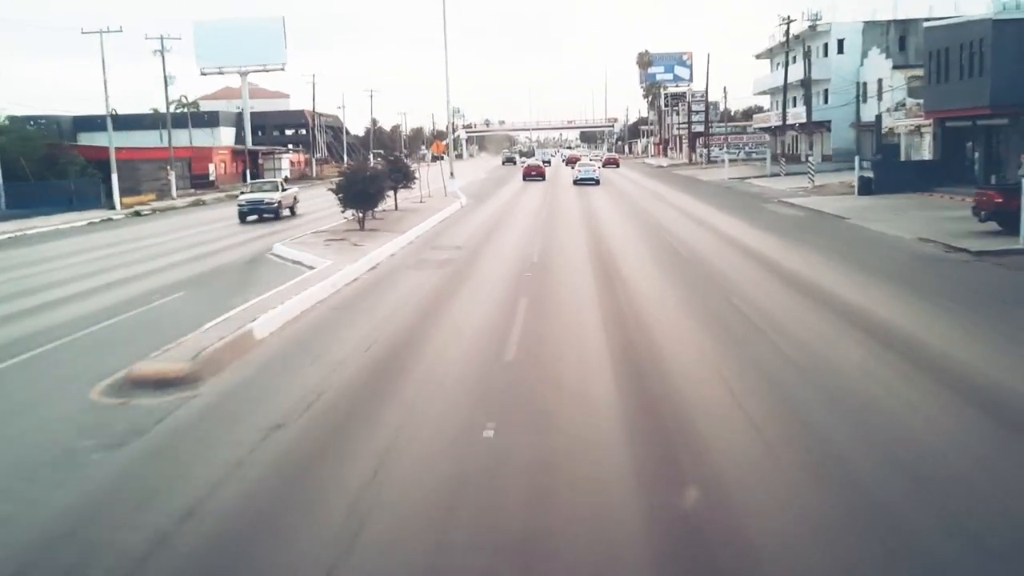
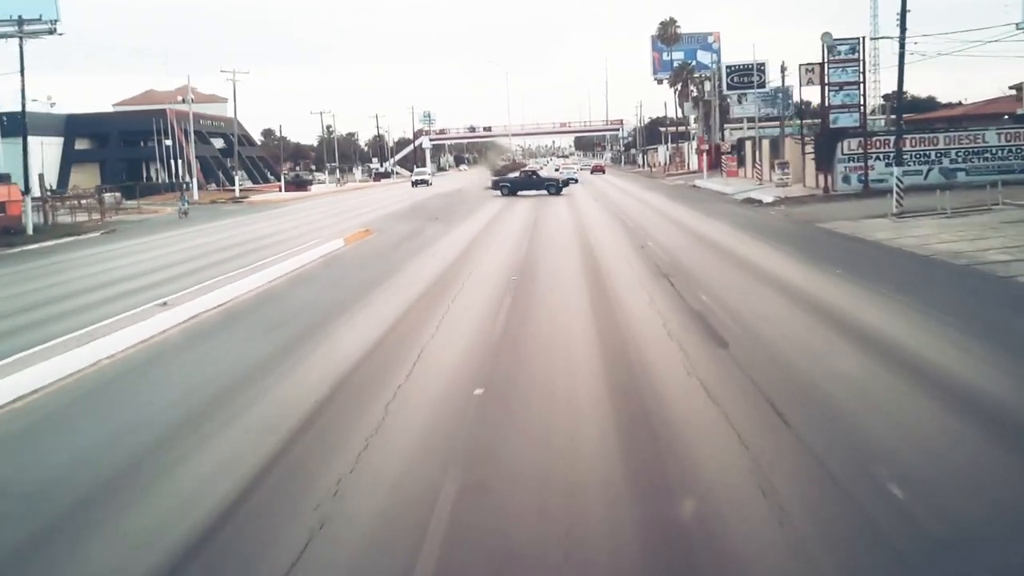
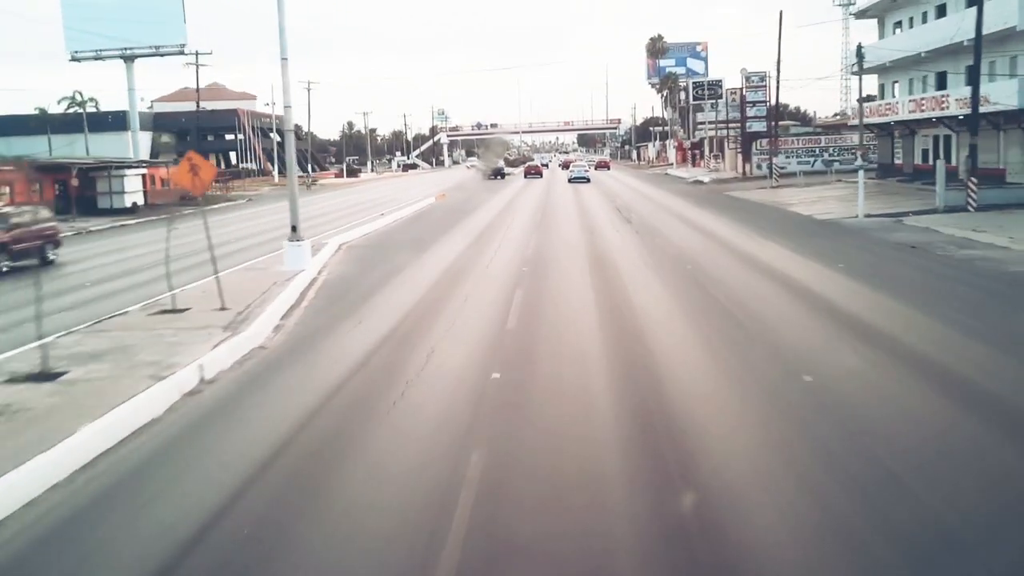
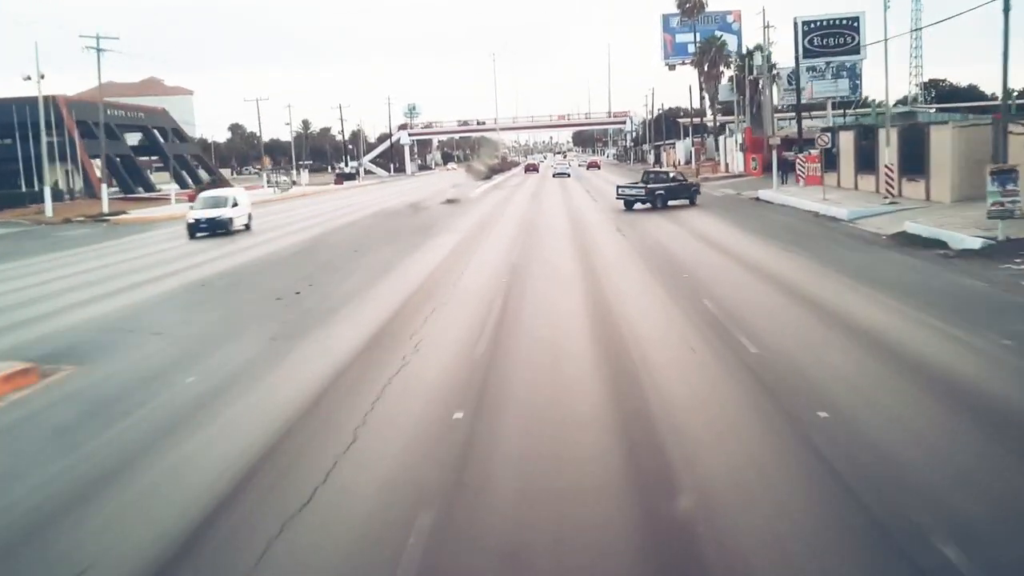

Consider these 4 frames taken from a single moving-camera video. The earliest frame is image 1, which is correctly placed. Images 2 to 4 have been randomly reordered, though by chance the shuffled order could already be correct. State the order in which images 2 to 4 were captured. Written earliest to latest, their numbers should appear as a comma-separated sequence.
3, 2, 4
